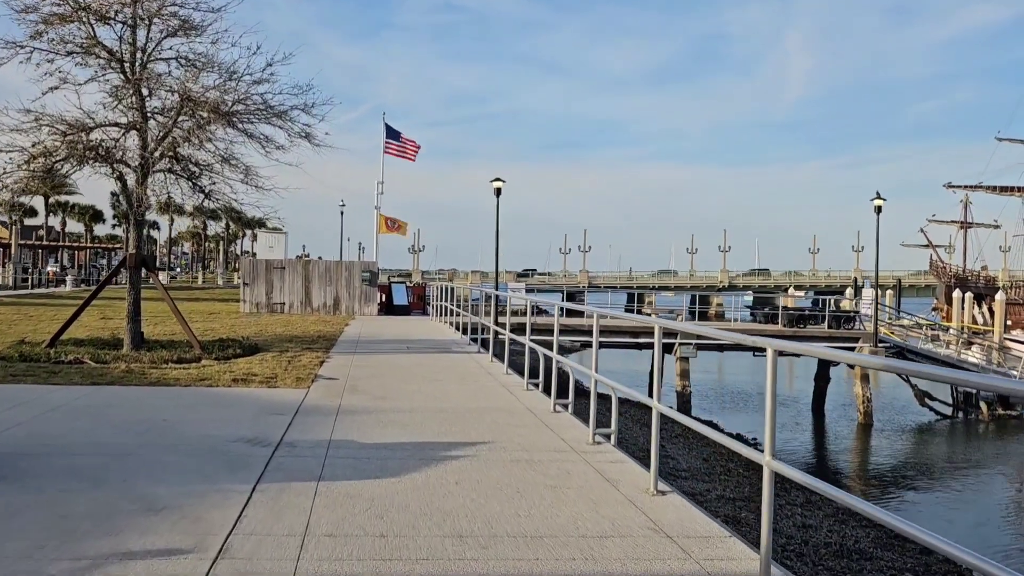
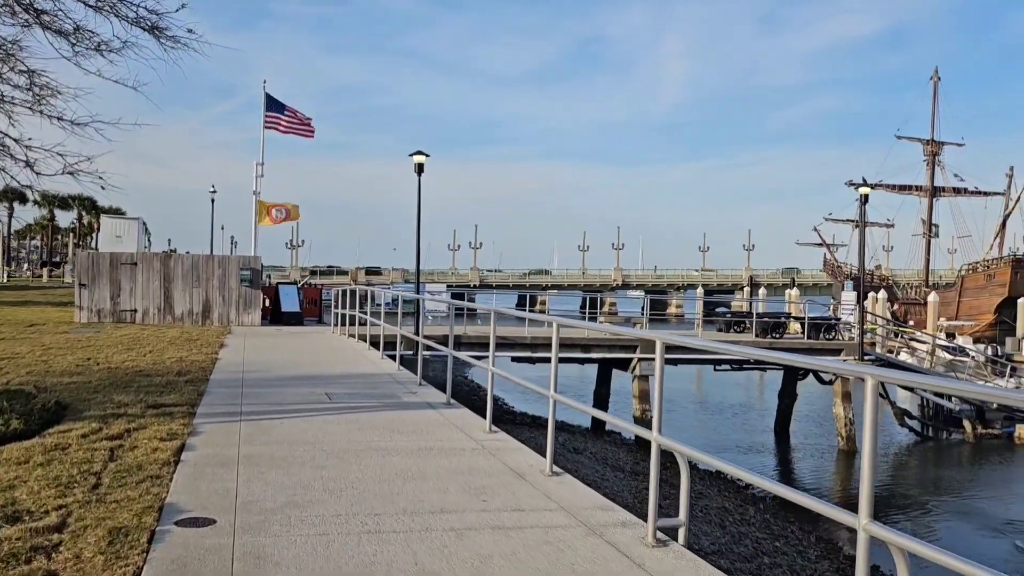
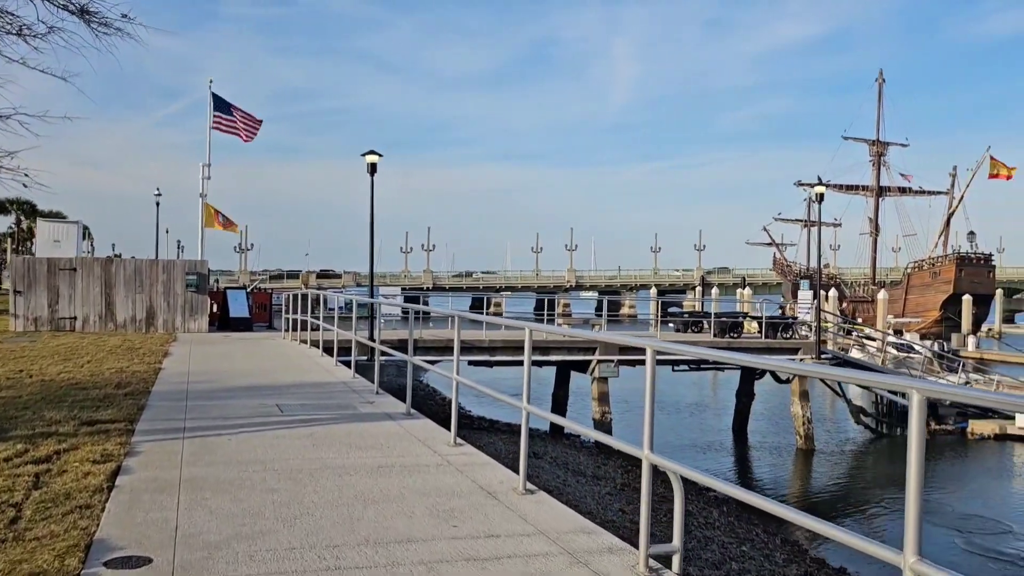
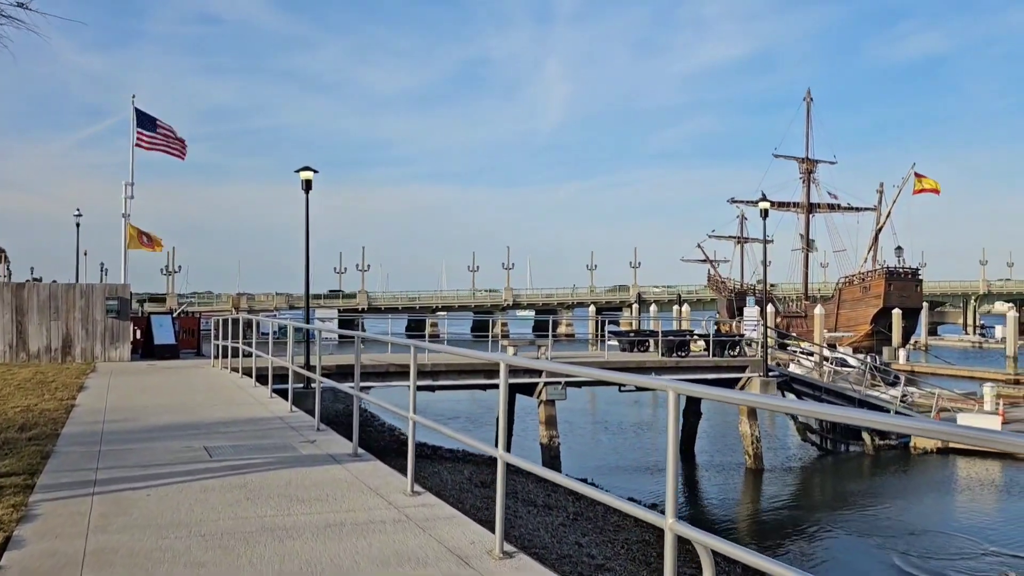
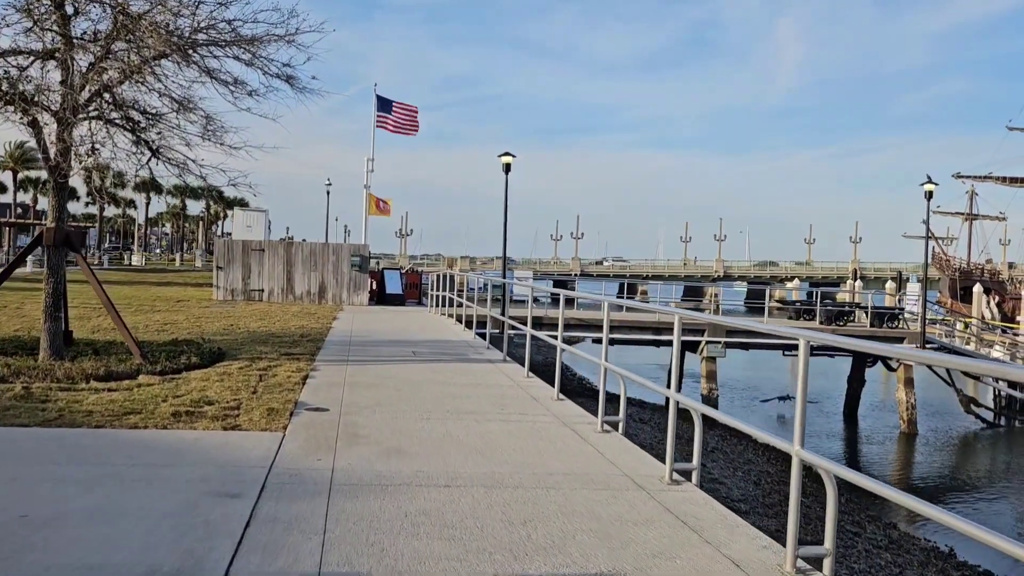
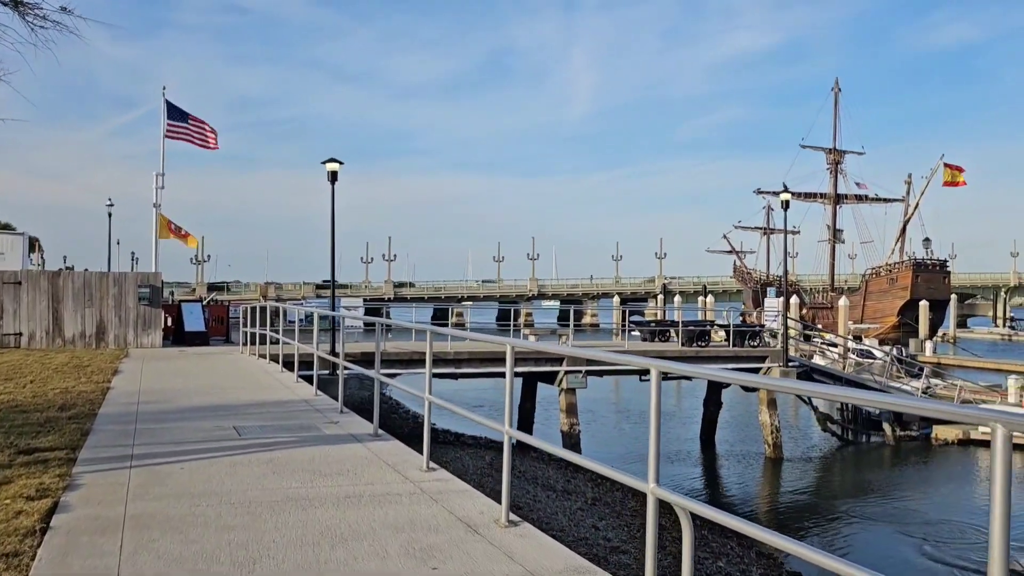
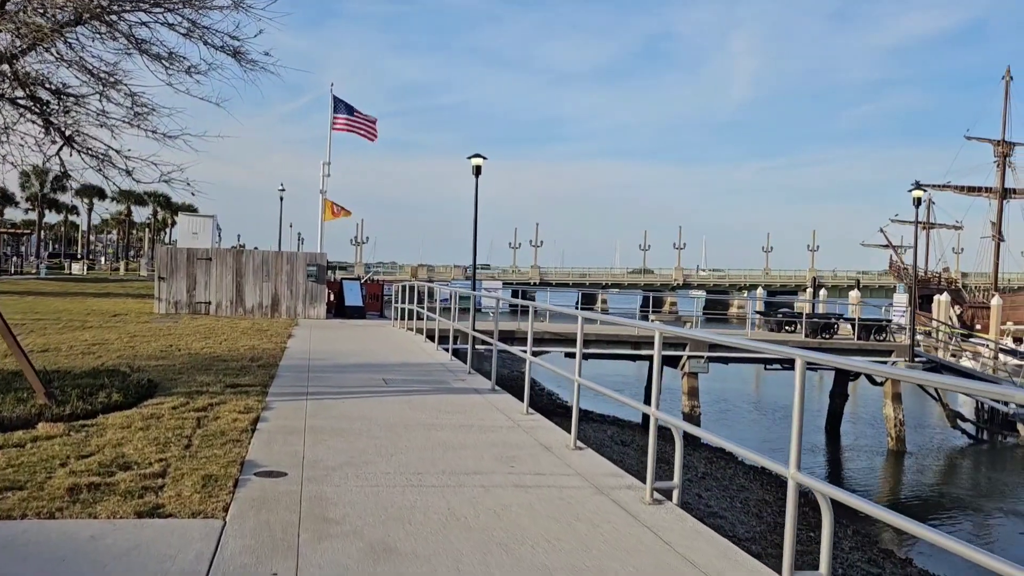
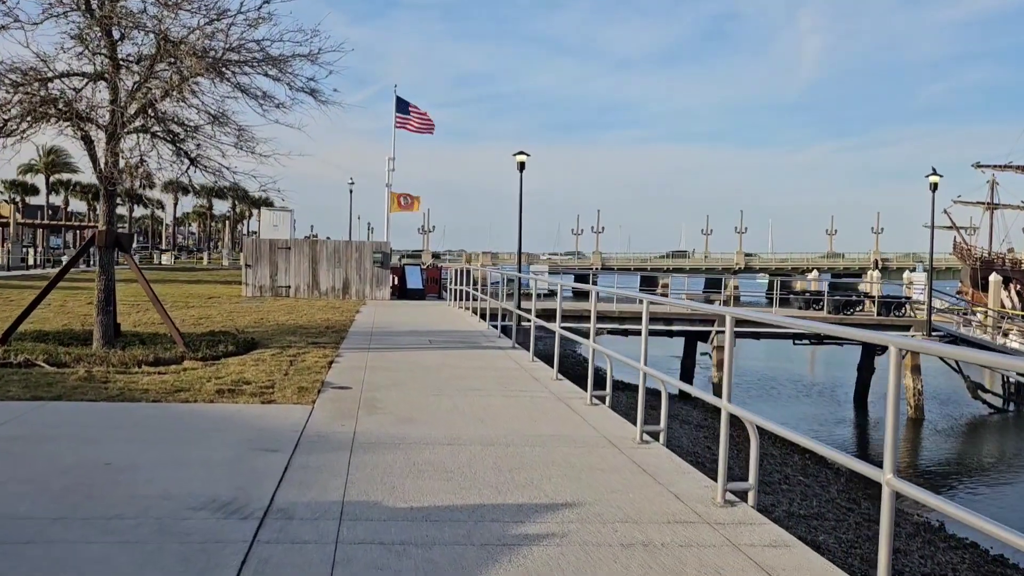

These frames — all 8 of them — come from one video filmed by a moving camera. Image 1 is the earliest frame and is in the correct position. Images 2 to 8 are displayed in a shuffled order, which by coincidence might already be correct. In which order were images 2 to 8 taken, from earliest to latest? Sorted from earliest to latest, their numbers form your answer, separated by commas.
8, 5, 7, 2, 3, 6, 4
